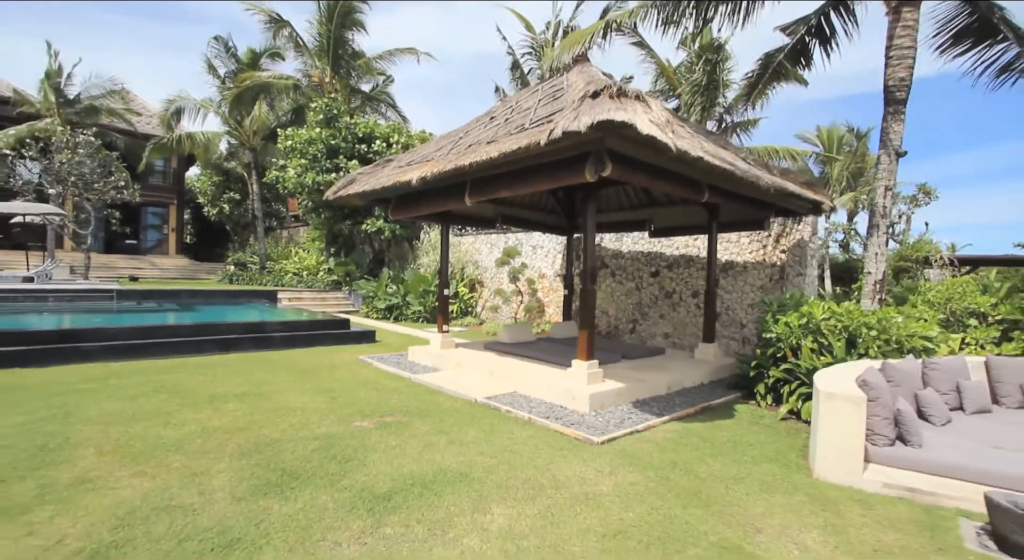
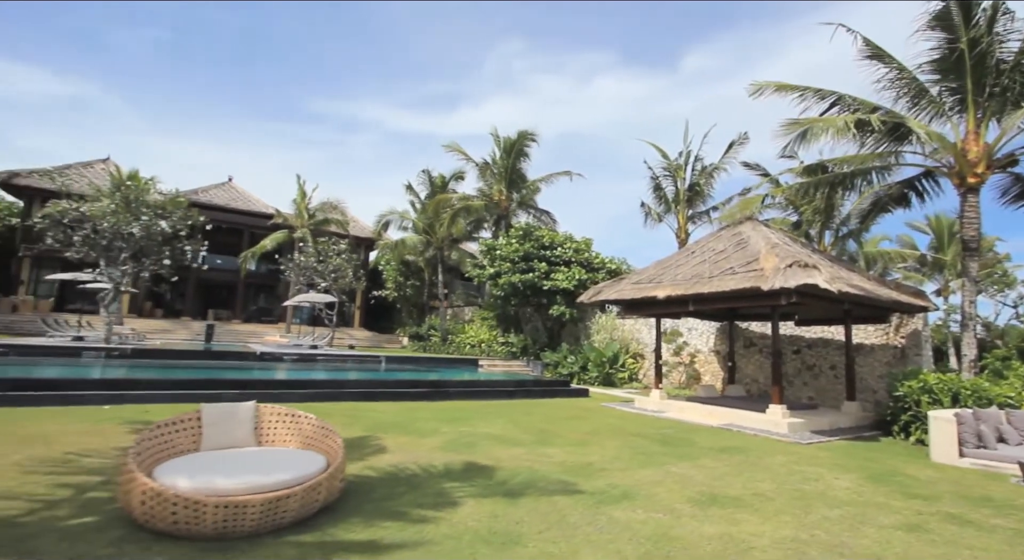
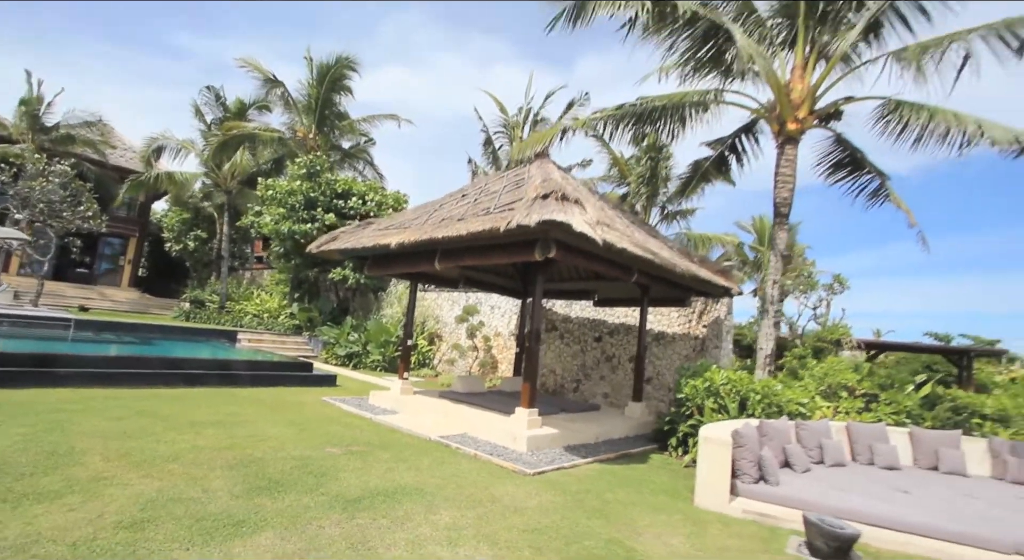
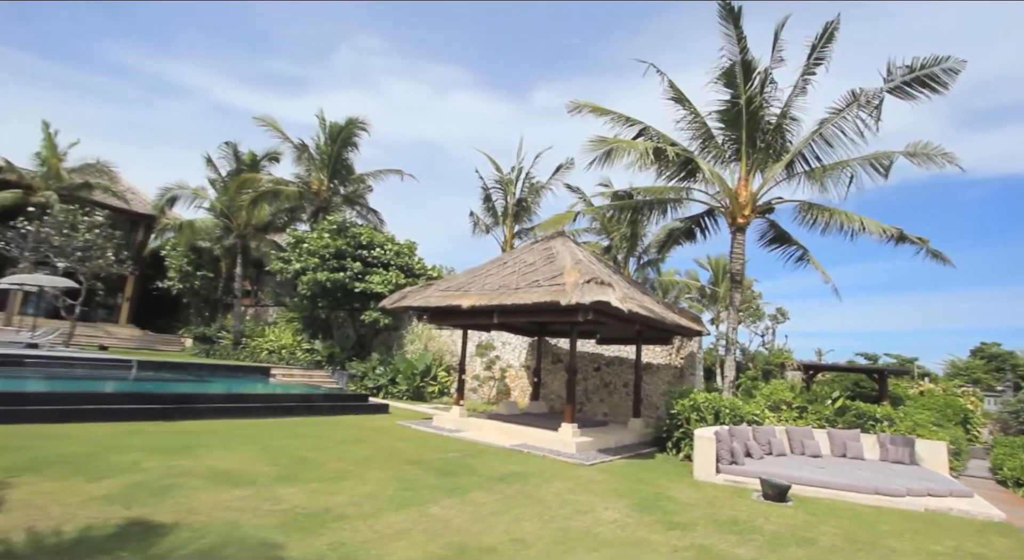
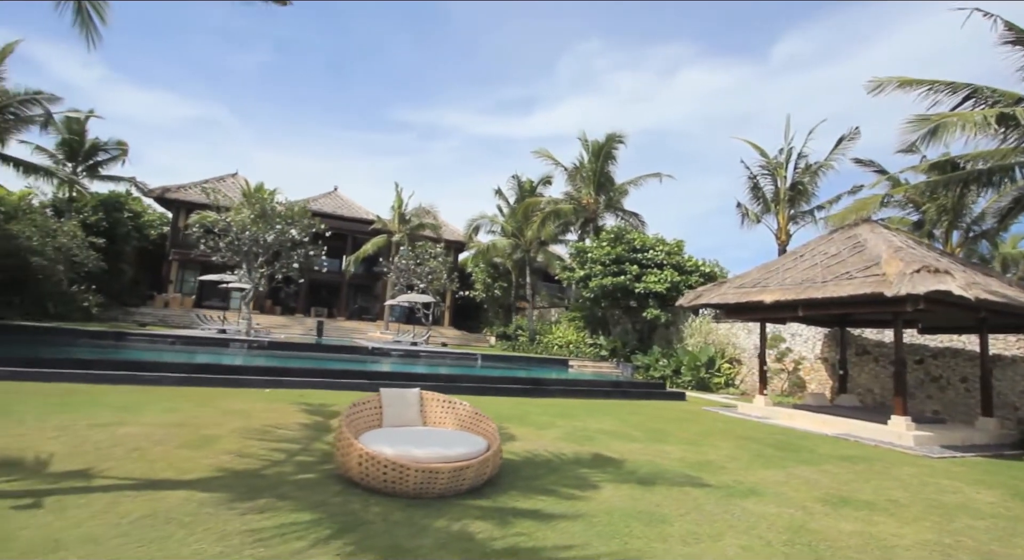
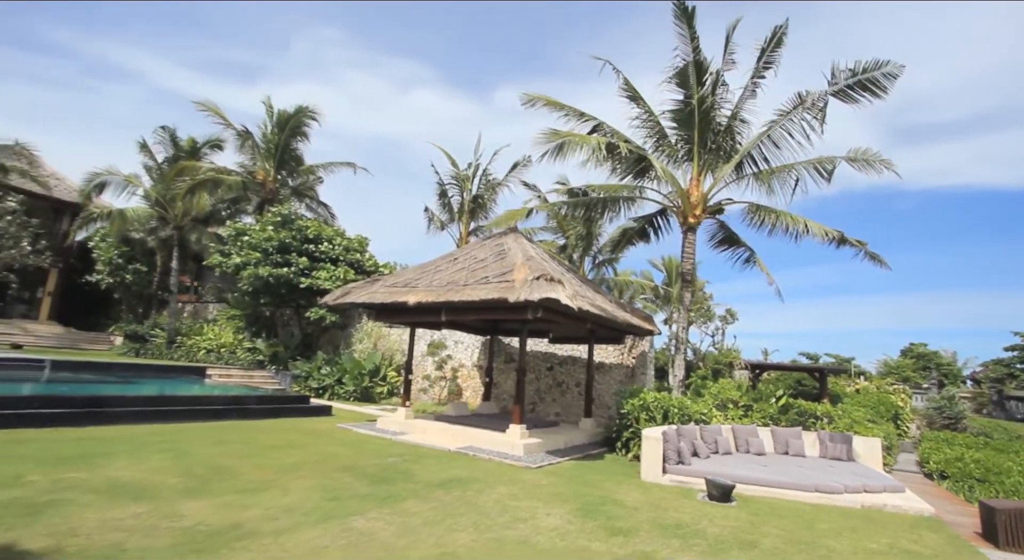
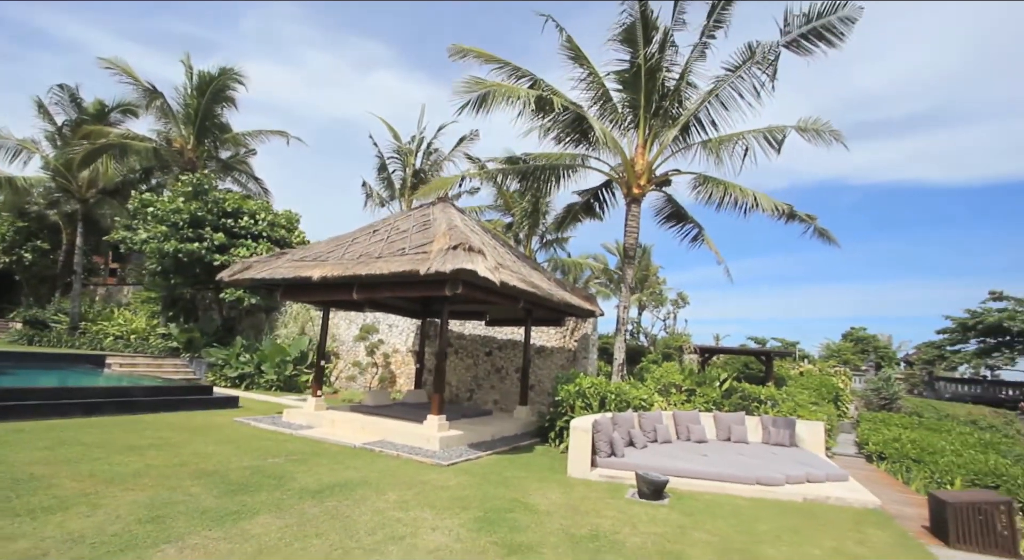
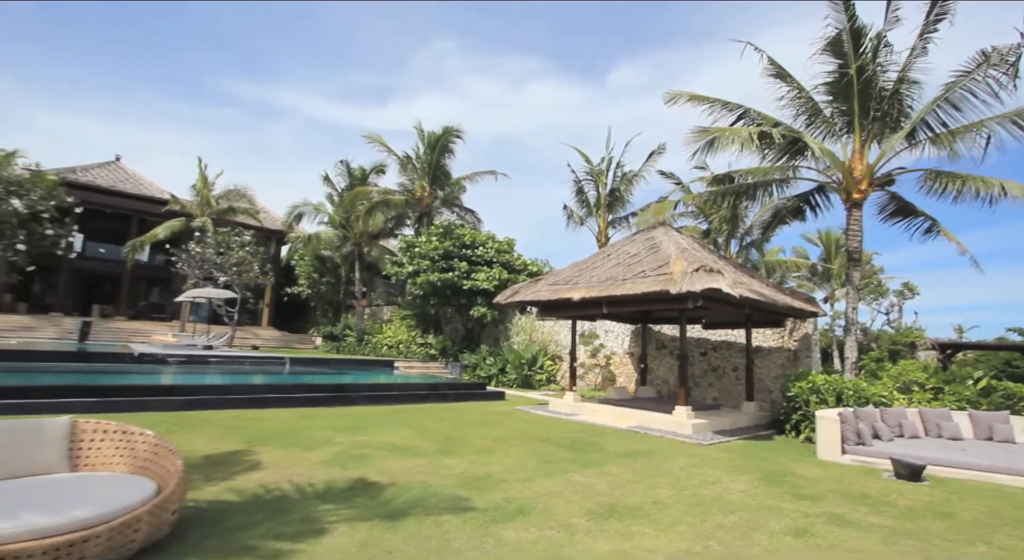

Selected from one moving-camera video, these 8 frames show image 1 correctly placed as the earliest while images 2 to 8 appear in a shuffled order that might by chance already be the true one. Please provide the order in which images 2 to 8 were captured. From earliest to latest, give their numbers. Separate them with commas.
3, 7, 6, 4, 8, 2, 5
